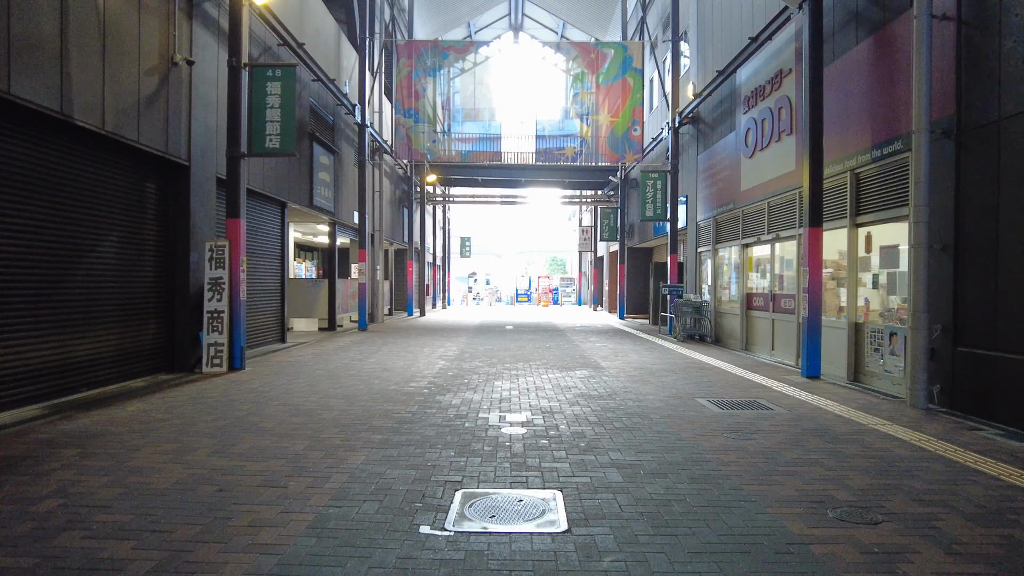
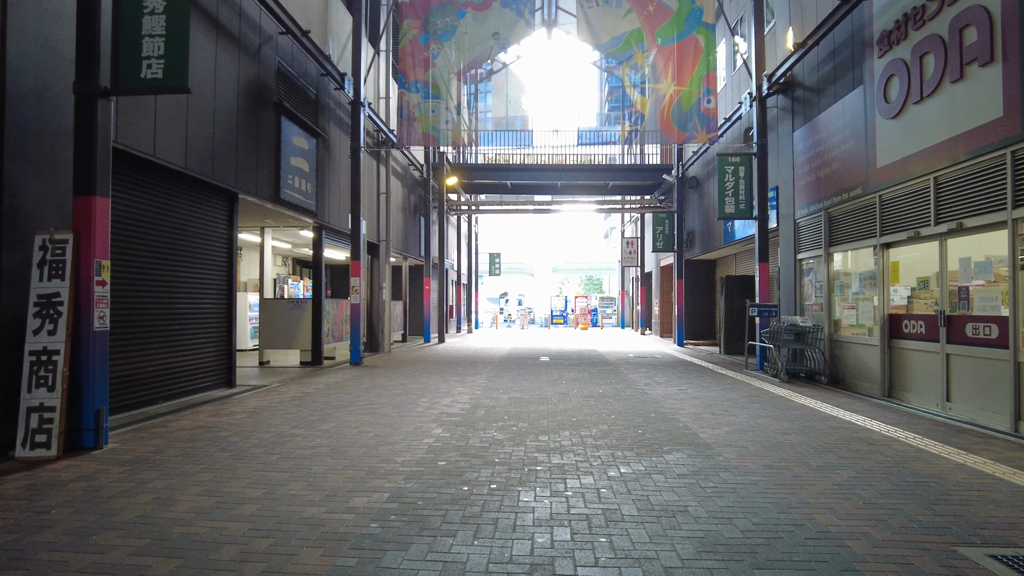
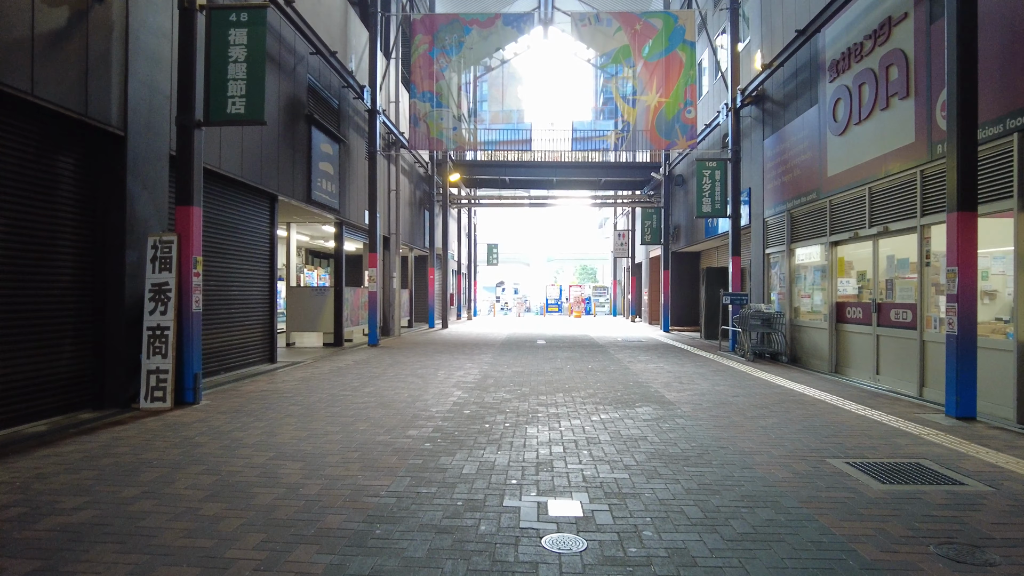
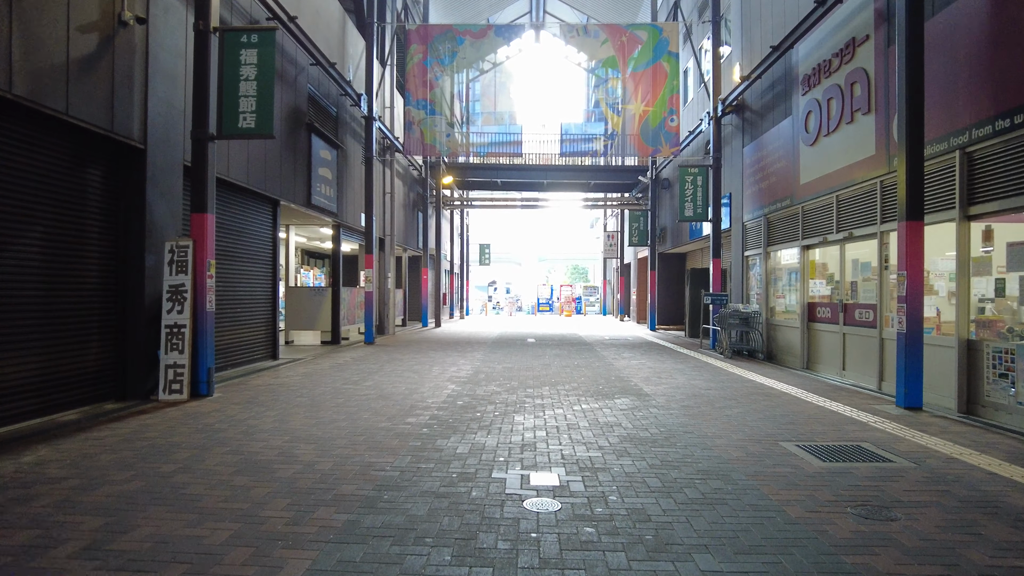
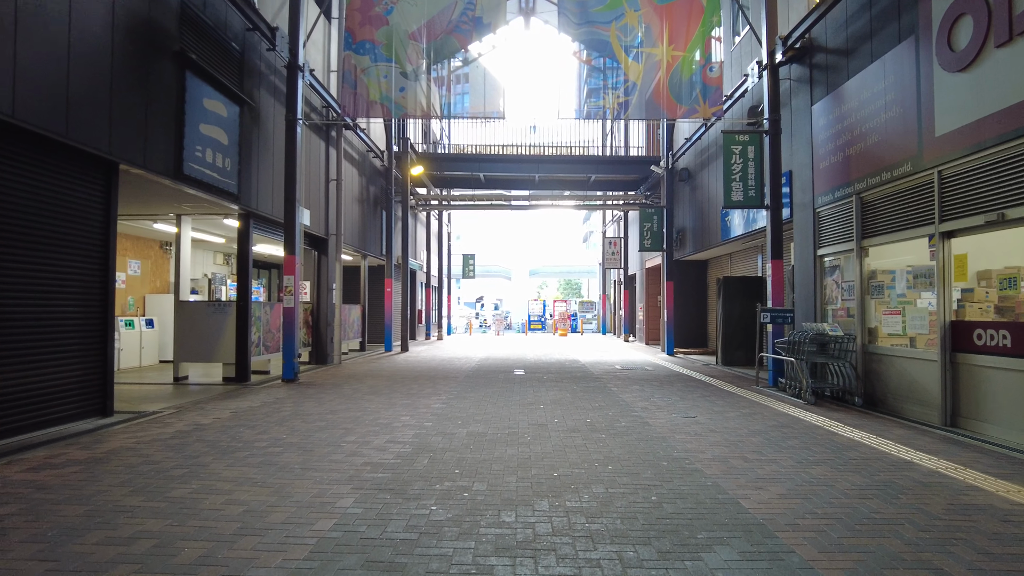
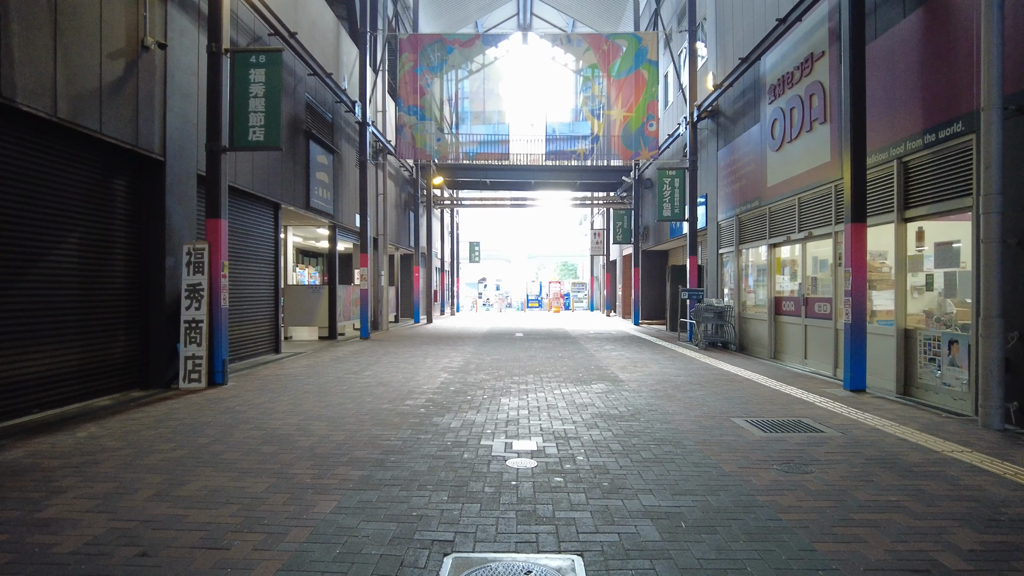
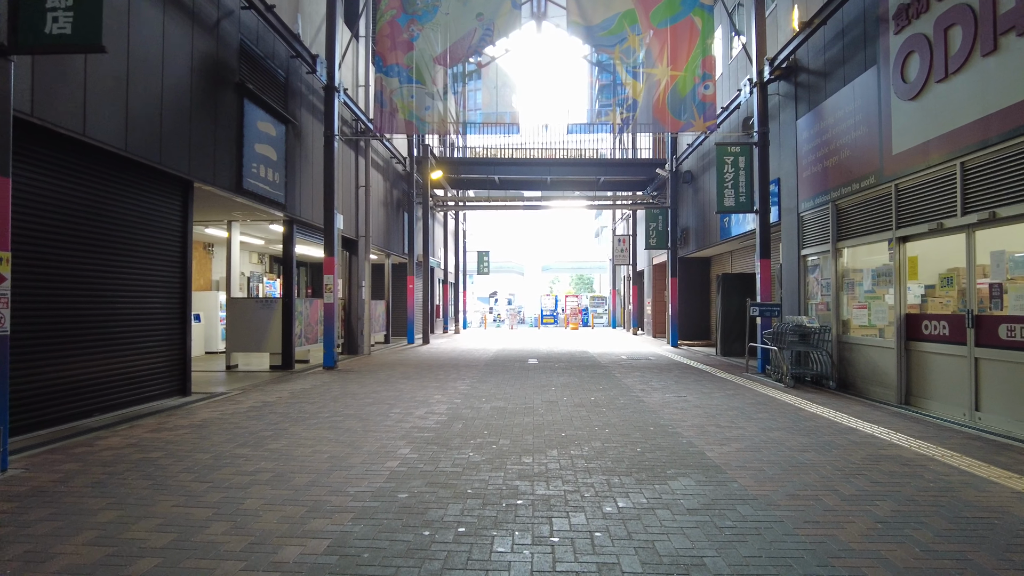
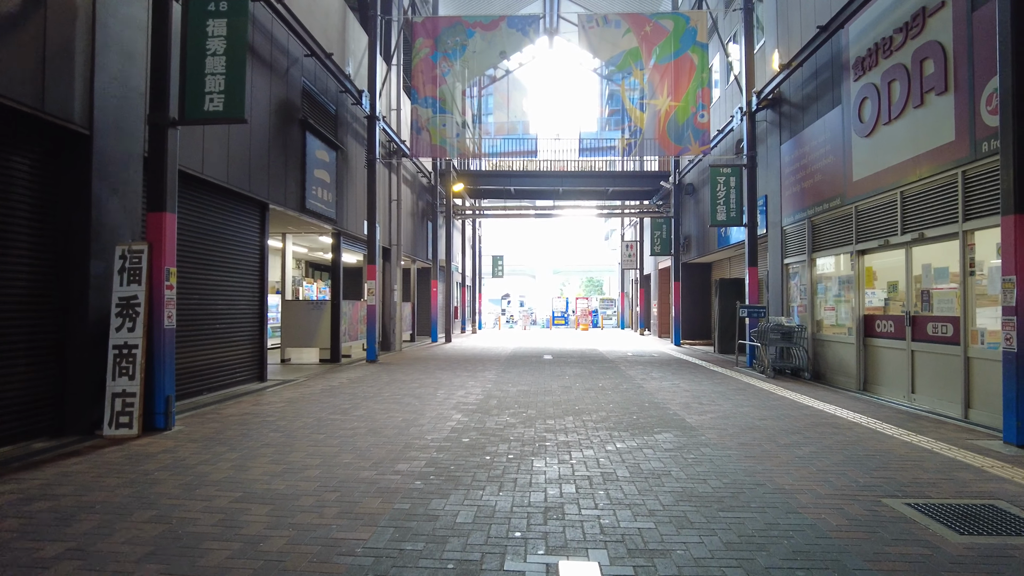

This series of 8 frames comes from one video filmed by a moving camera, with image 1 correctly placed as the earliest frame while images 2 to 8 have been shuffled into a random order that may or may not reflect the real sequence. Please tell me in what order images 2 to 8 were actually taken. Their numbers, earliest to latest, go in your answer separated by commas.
6, 4, 3, 8, 2, 7, 5
